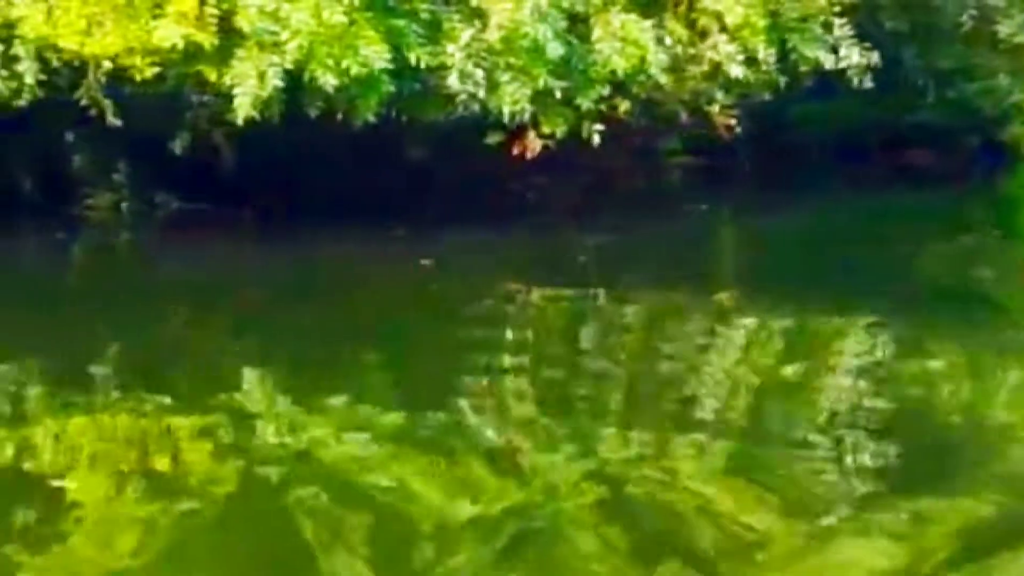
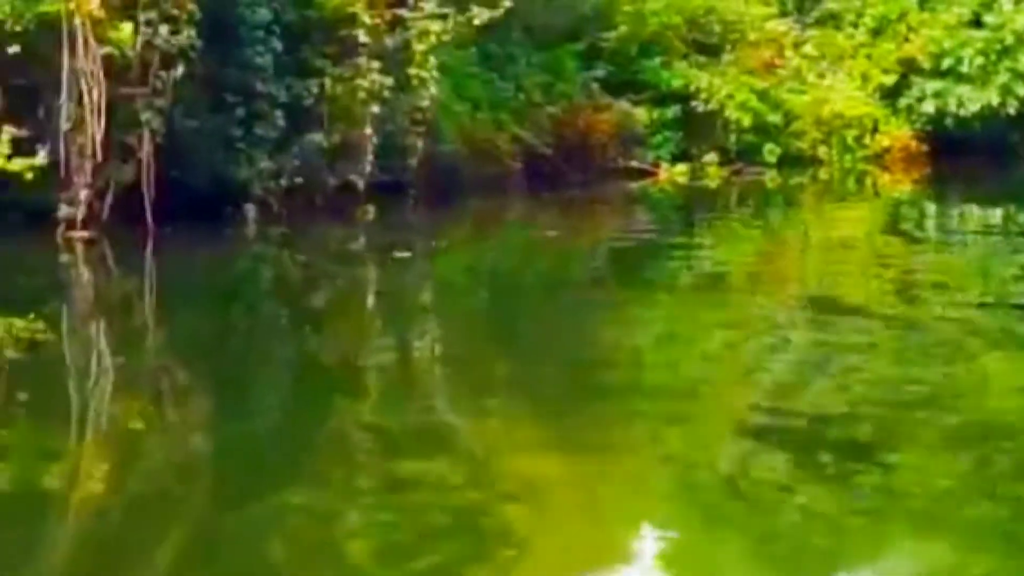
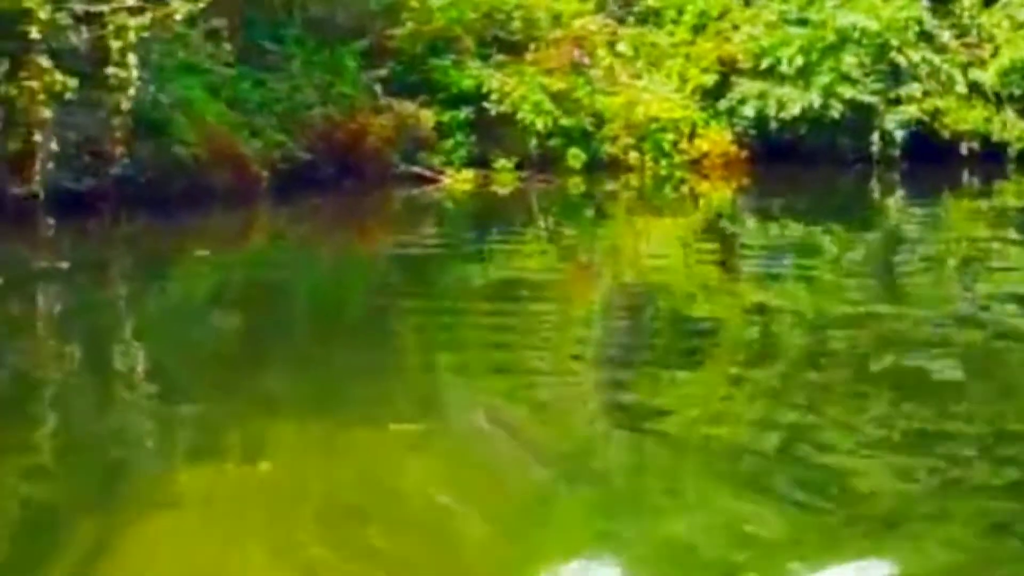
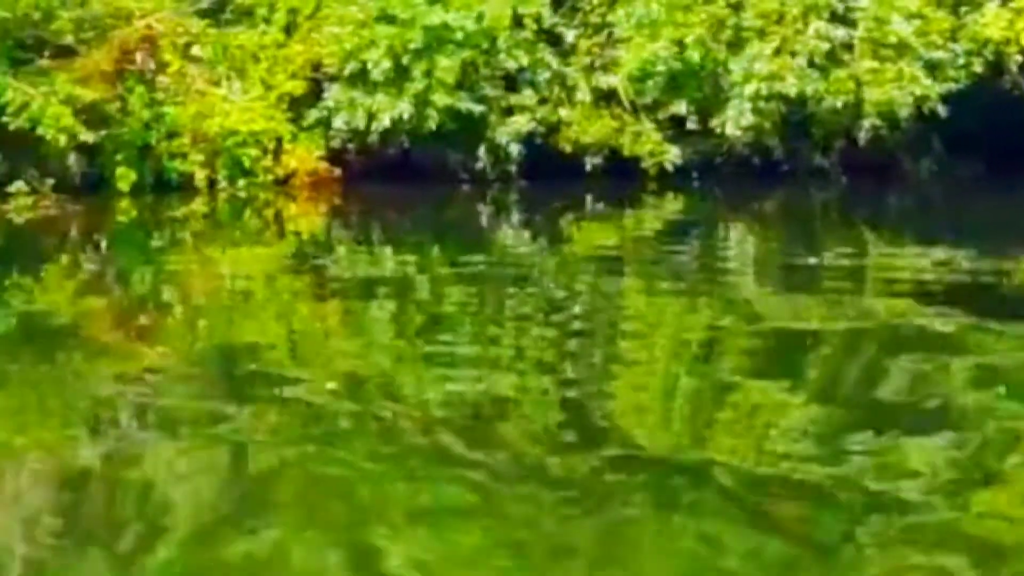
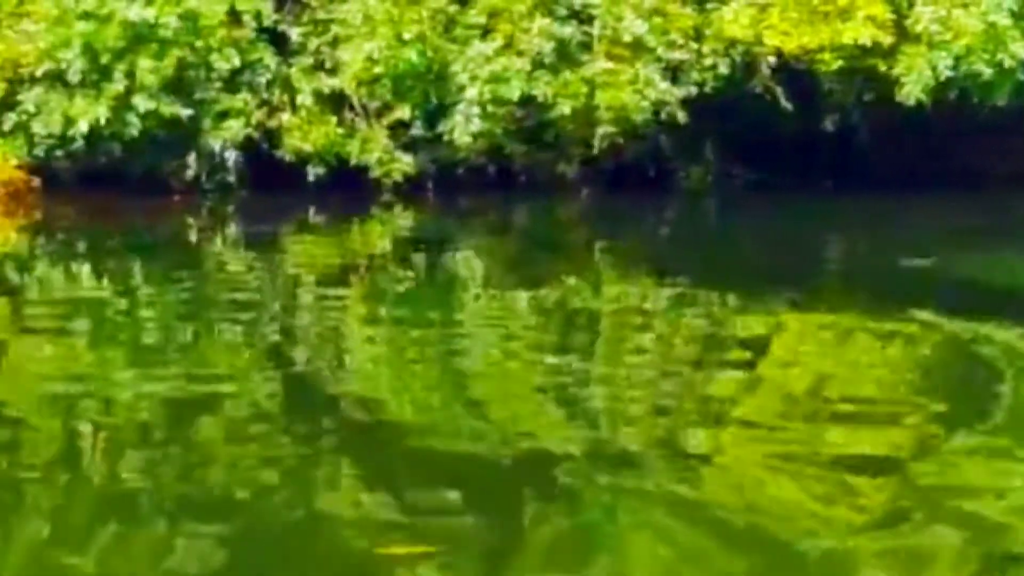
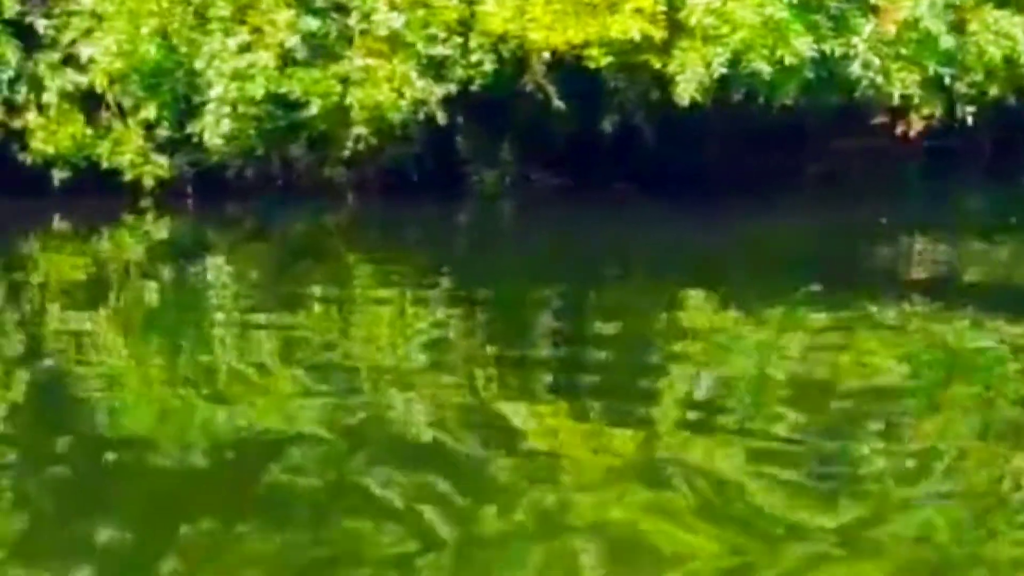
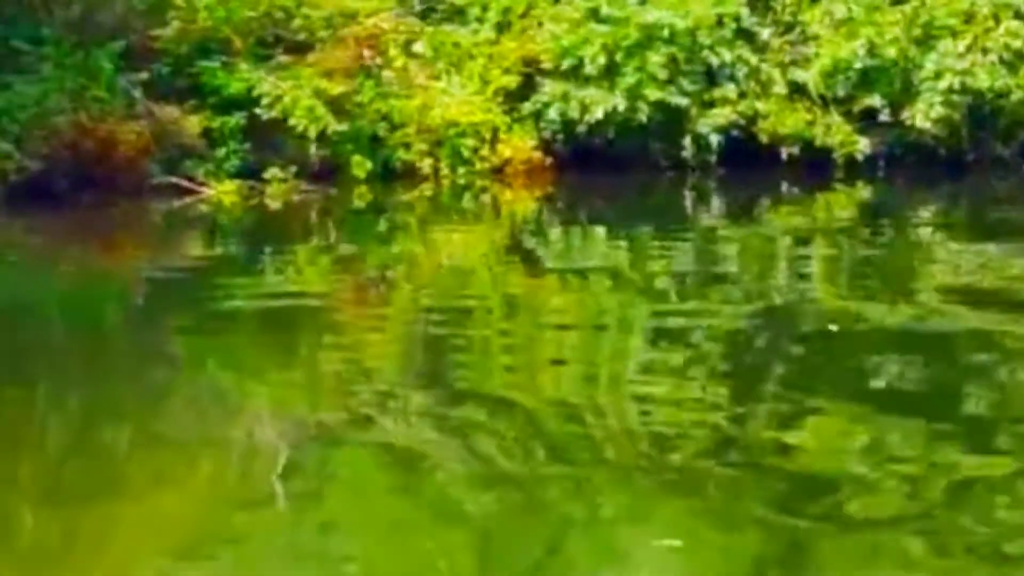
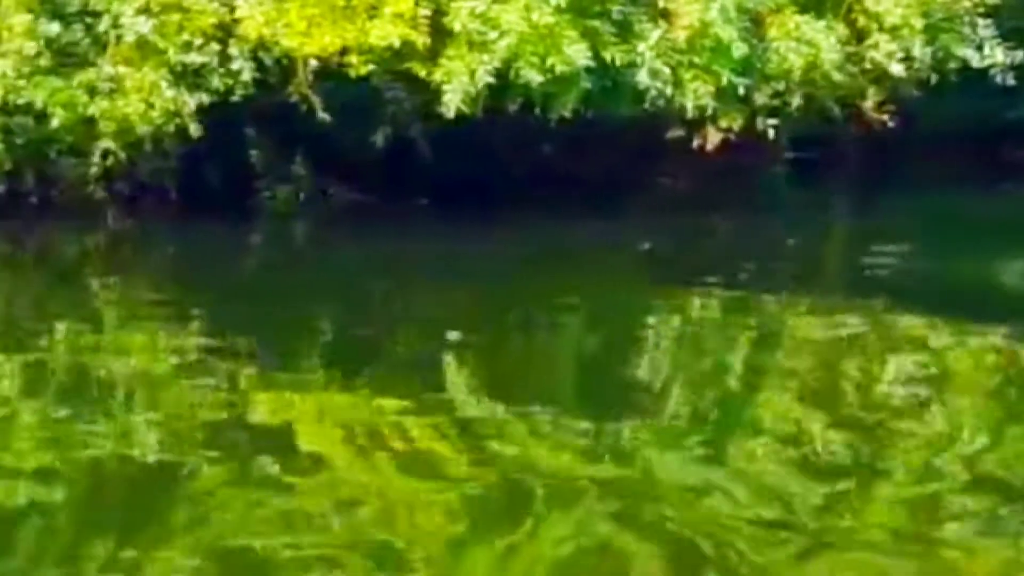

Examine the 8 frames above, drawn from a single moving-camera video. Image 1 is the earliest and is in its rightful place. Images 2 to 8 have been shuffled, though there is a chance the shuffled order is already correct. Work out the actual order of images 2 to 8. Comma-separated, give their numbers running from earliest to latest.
8, 6, 5, 4, 7, 3, 2
